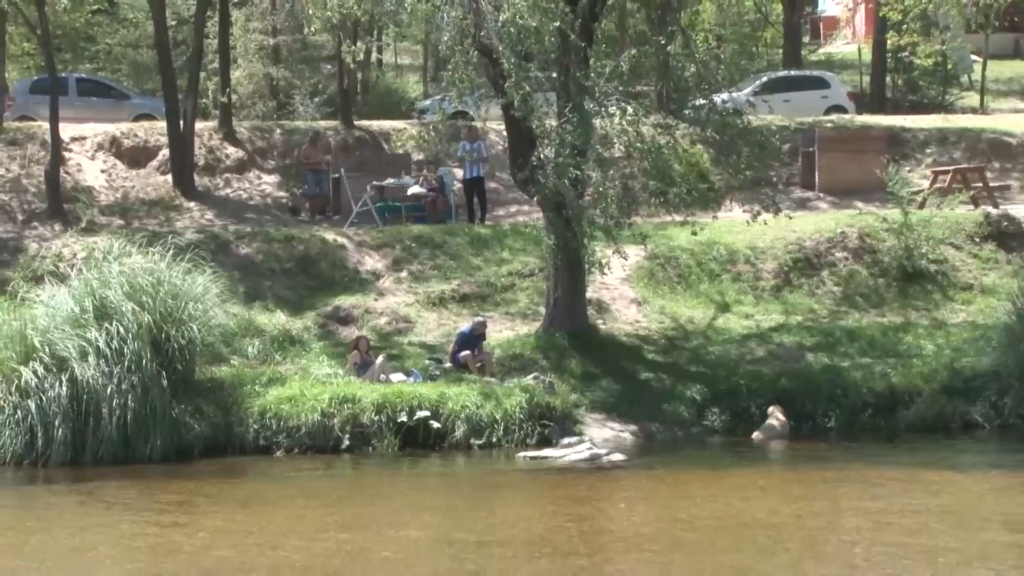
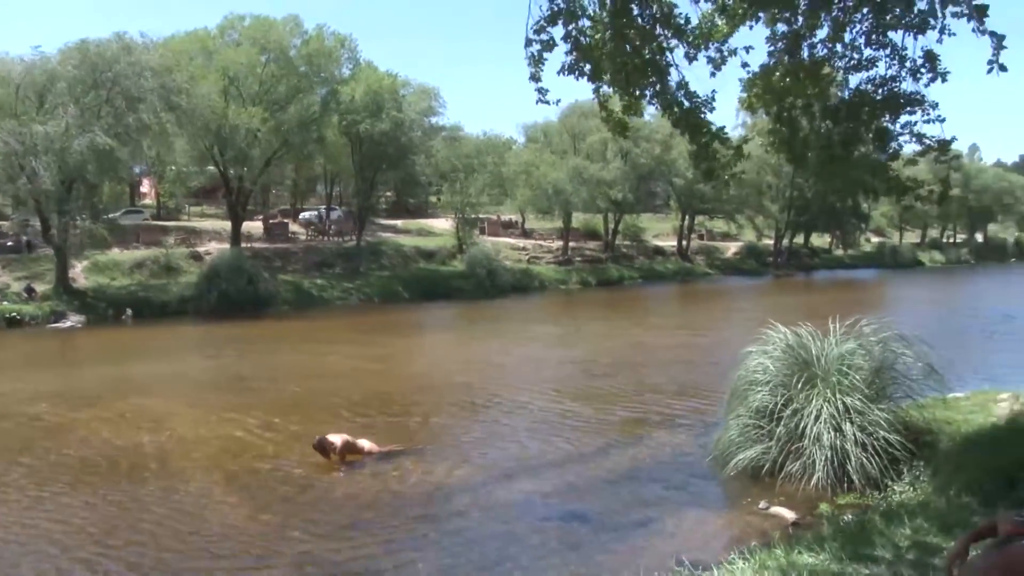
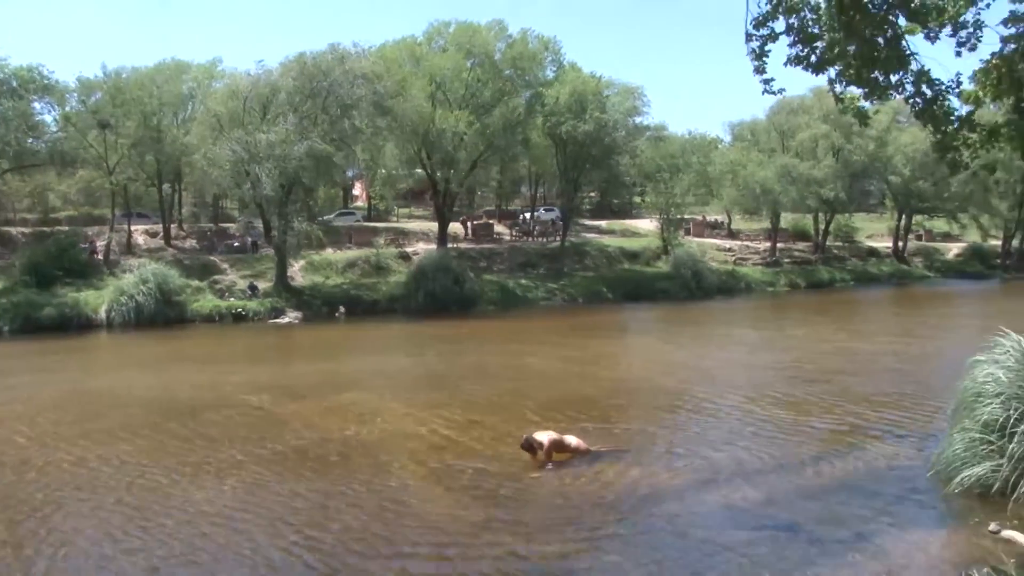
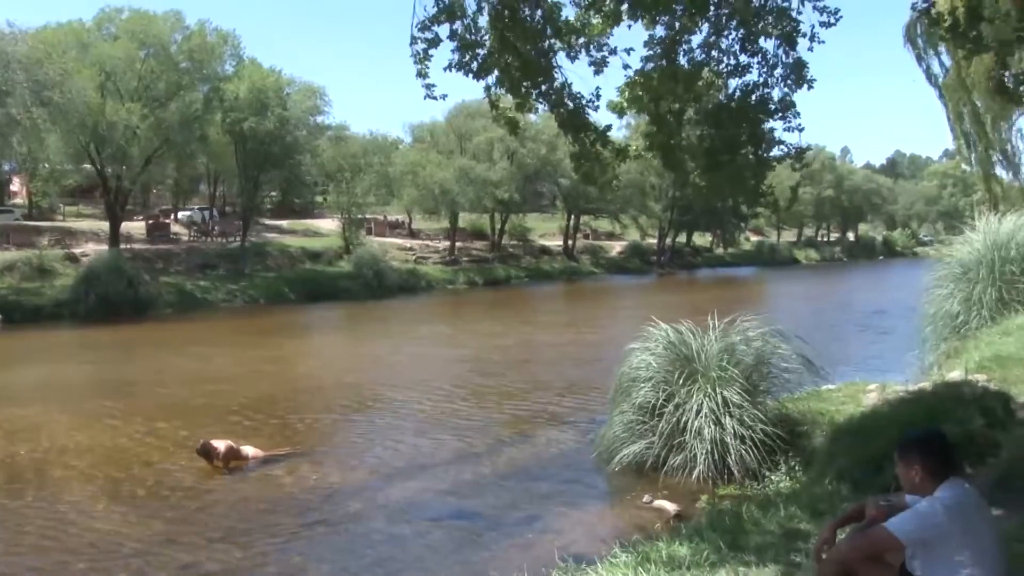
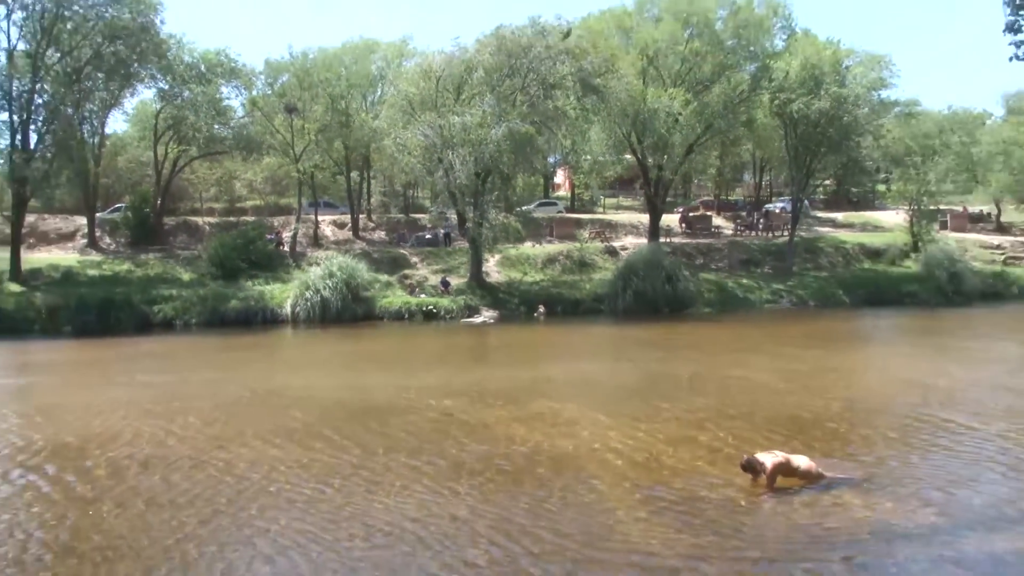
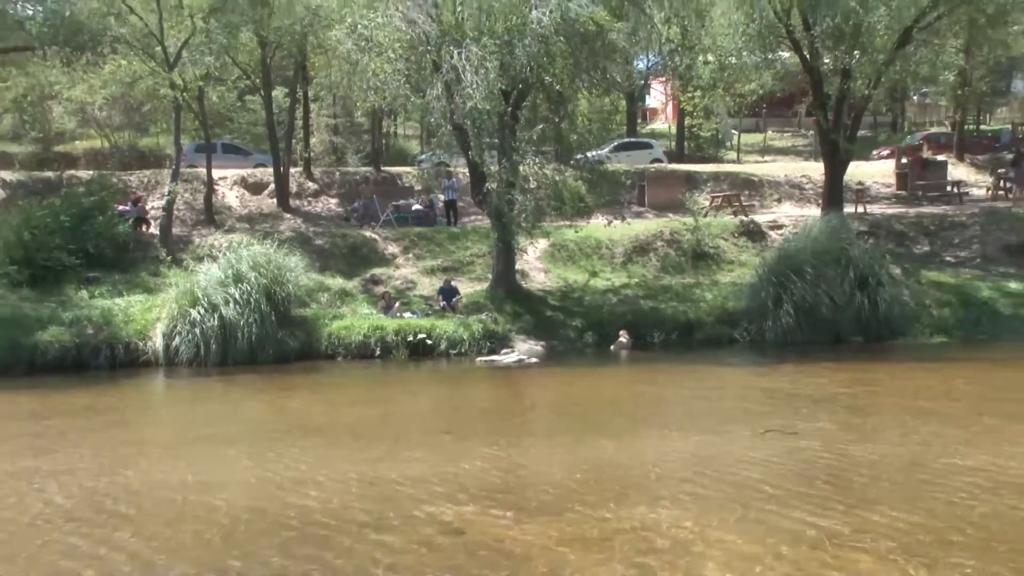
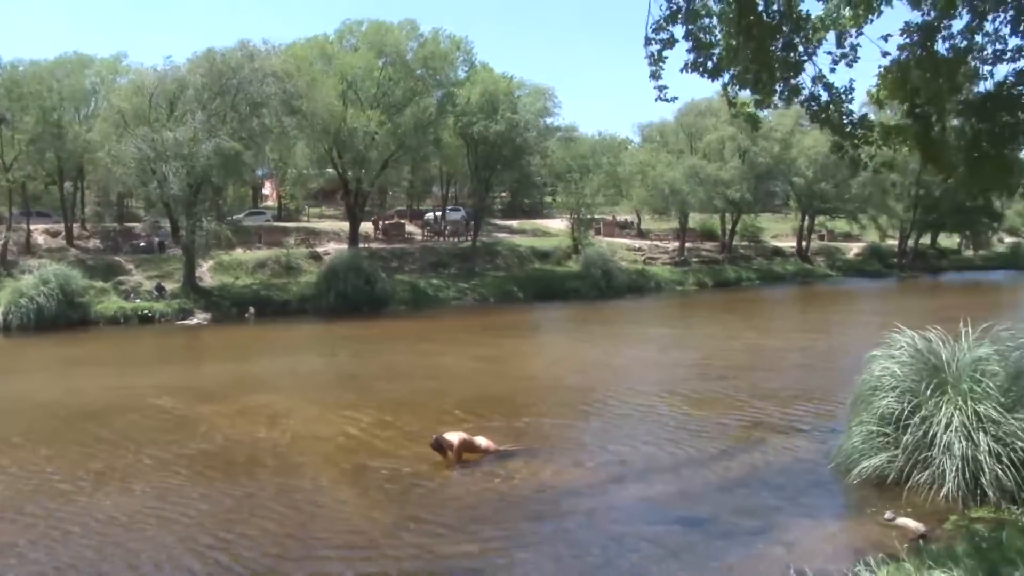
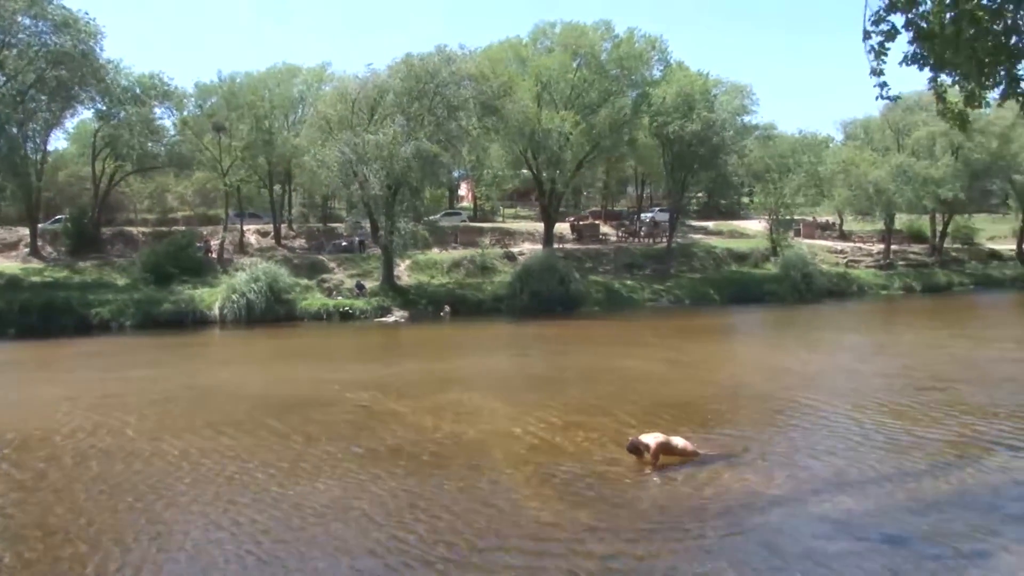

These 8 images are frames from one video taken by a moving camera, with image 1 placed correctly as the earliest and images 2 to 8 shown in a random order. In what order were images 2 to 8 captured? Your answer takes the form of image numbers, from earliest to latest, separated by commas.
6, 5, 8, 3, 7, 2, 4
